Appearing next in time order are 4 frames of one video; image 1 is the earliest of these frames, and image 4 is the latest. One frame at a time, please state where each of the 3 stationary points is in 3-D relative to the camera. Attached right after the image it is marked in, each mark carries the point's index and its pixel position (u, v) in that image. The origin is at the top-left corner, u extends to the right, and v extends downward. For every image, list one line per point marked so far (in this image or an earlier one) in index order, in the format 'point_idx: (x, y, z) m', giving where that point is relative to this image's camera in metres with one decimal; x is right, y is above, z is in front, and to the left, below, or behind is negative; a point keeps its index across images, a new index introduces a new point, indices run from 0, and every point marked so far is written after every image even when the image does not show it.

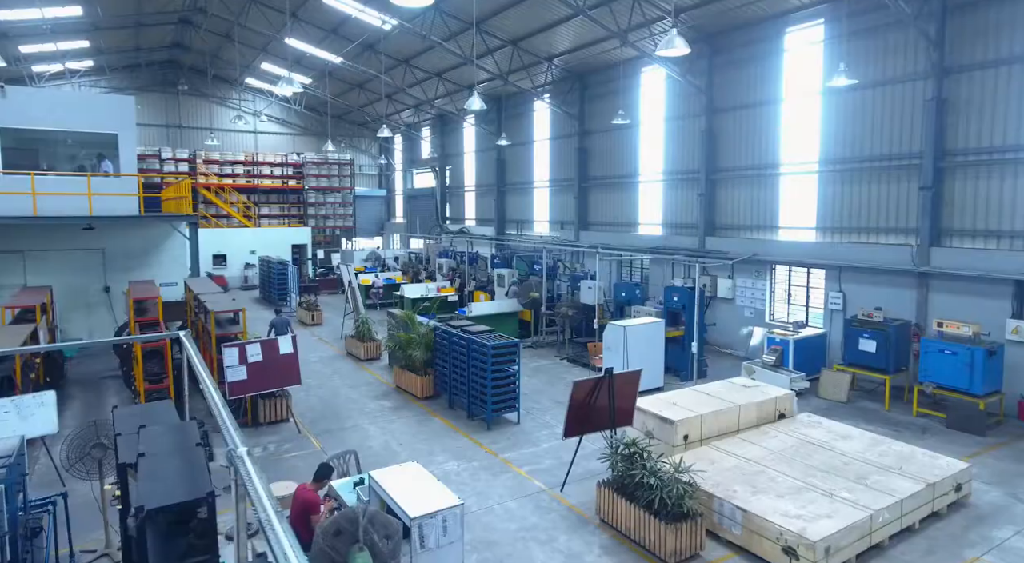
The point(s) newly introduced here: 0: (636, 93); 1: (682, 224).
0: (+3.7, +5.6, +18.9) m
1: (+4.8, +1.7, +18.0) m
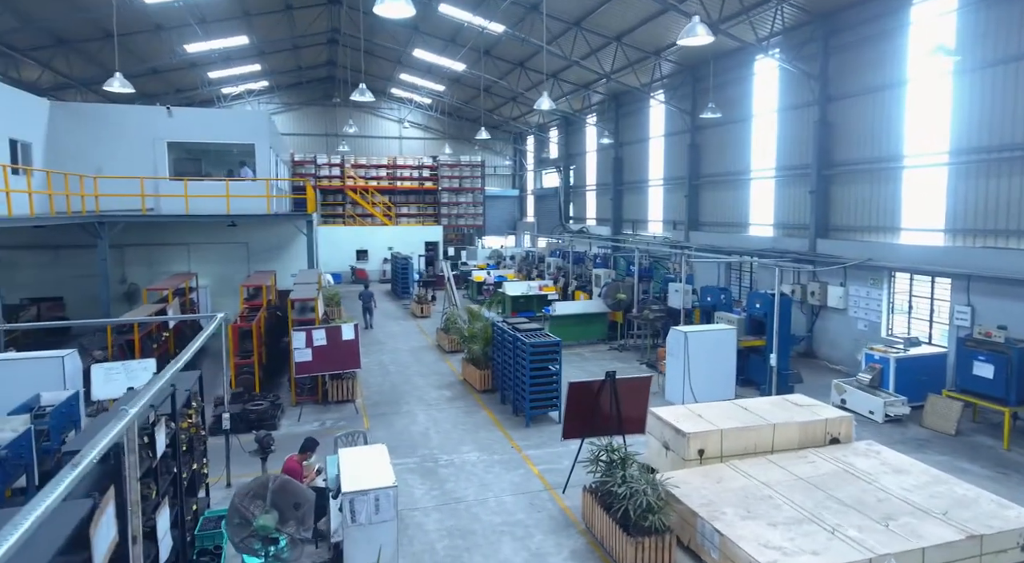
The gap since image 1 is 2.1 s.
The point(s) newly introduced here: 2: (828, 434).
0: (+6.6, +5.5, +17.7) m
1: (+7.3, +1.5, +16.5) m
2: (+4.4, -2.1, +8.9) m
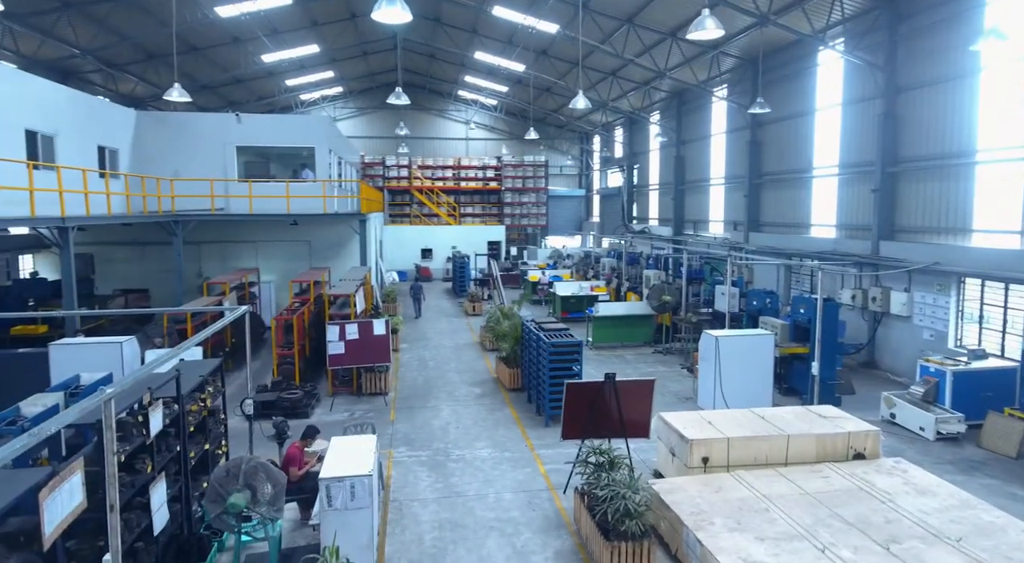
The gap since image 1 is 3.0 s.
0: (+8.0, +5.4, +16.7) m
1: (+8.4, +1.4, +15.5) m
2: (+4.4, -2.2, +8.3) m
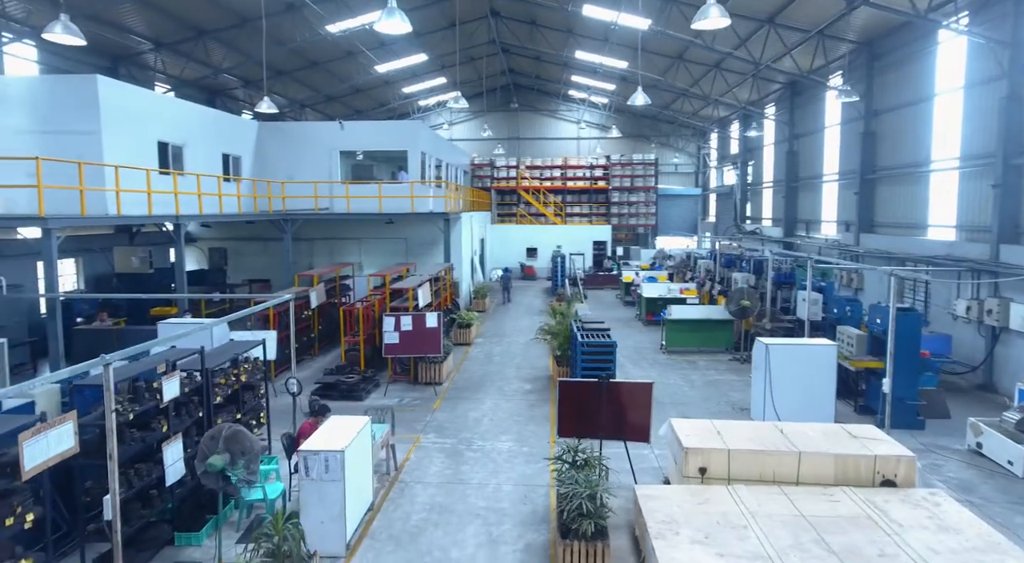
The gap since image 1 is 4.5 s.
0: (+9.8, +5.2, +14.8) m
1: (+9.9, +1.2, +13.5) m
2: (+4.3, -2.3, +7.4) m
